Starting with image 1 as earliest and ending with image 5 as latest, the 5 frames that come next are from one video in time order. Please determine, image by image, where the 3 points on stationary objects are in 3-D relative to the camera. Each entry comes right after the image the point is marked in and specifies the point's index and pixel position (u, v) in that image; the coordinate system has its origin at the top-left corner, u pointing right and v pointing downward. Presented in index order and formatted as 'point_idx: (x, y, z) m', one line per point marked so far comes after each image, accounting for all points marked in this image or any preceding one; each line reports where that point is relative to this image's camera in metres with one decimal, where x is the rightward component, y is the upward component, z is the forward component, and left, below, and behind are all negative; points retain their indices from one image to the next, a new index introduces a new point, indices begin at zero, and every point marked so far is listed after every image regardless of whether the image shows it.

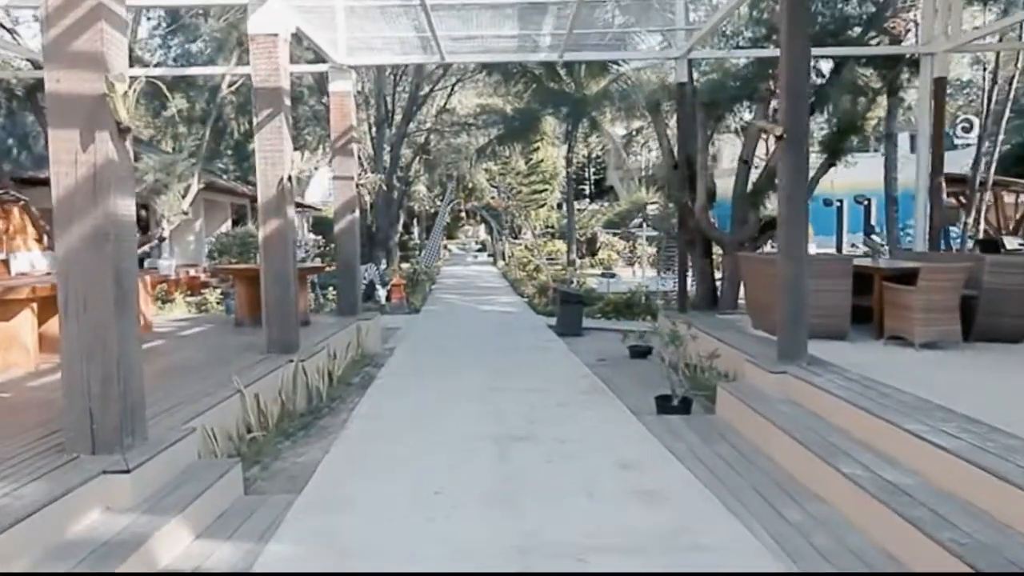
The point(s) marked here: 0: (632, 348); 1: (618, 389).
0: (+1.5, -0.8, +9.6) m
1: (+1.1, -1.0, +7.9) m
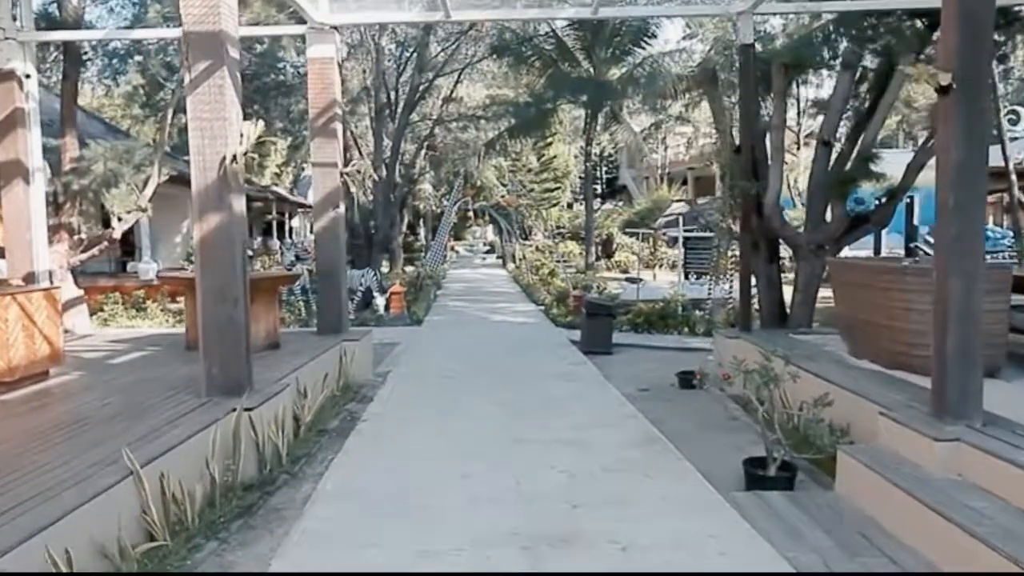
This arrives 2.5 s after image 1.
0: (+1.7, -0.9, +7.7) m
1: (+1.3, -1.1, +6.0) m
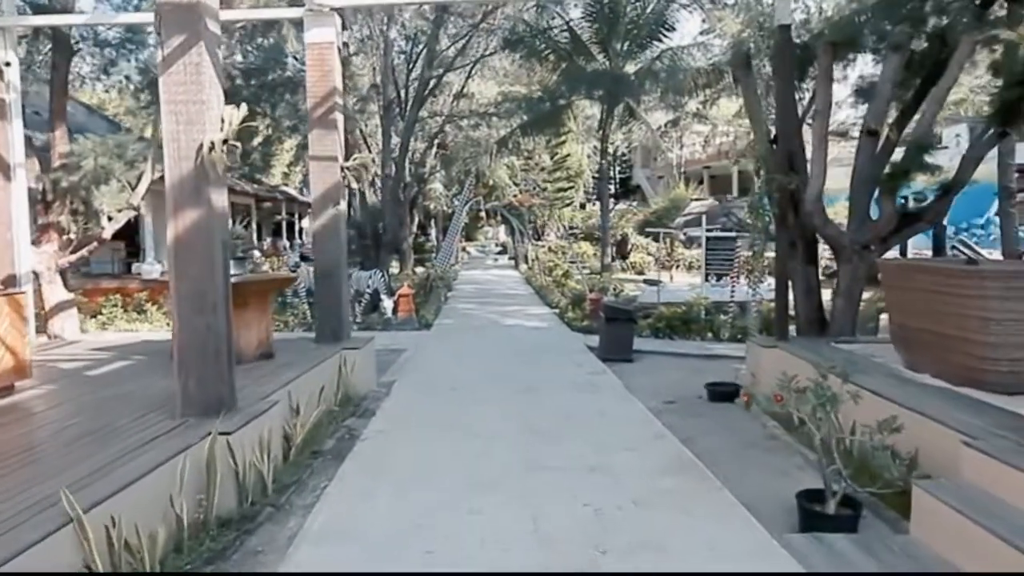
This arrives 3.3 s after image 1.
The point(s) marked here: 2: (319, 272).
0: (+1.8, -0.9, +7.1) m
1: (+1.4, -1.2, +5.4) m
2: (-1.8, +0.1, +7.4) m
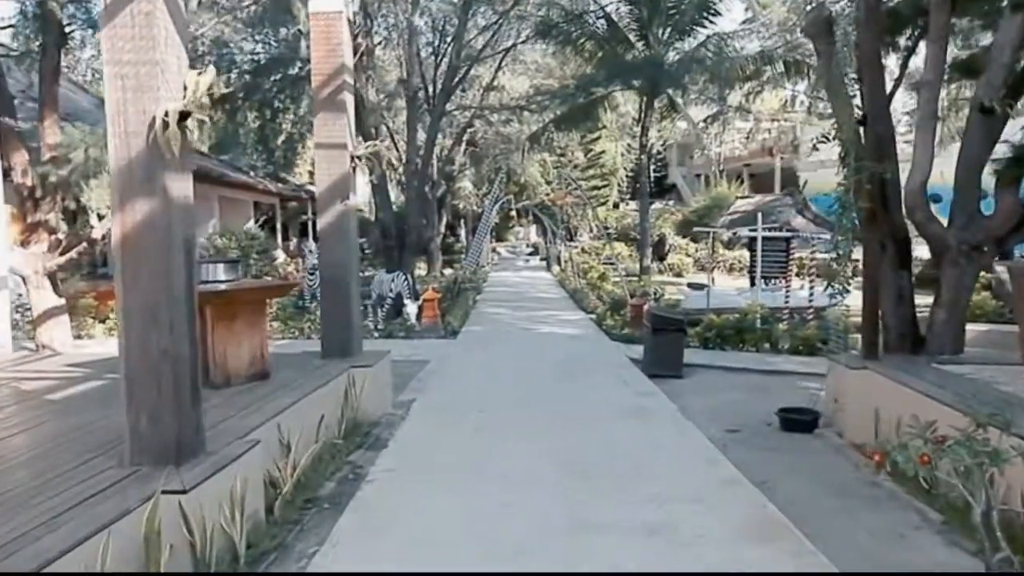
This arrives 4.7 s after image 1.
0: (+2.1, -1.0, +6.0) m
1: (+1.6, -1.2, +4.3) m
2: (-1.5, +0.1, +6.4) m
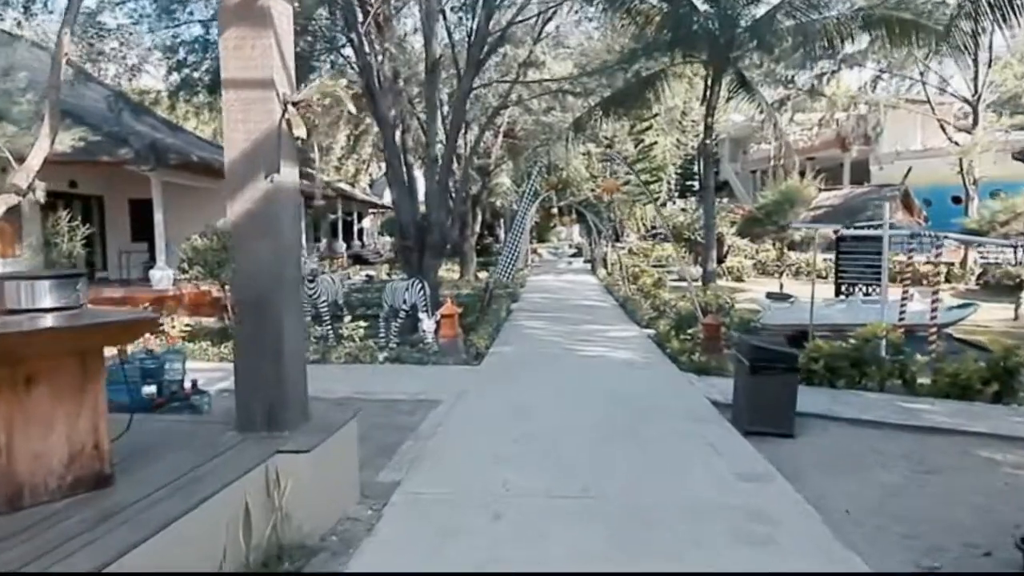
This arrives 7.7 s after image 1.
0: (+2.3, -1.1, +3.3) m
1: (+1.6, -1.4, +1.6) m
2: (-1.4, -0.1, +3.9) m
